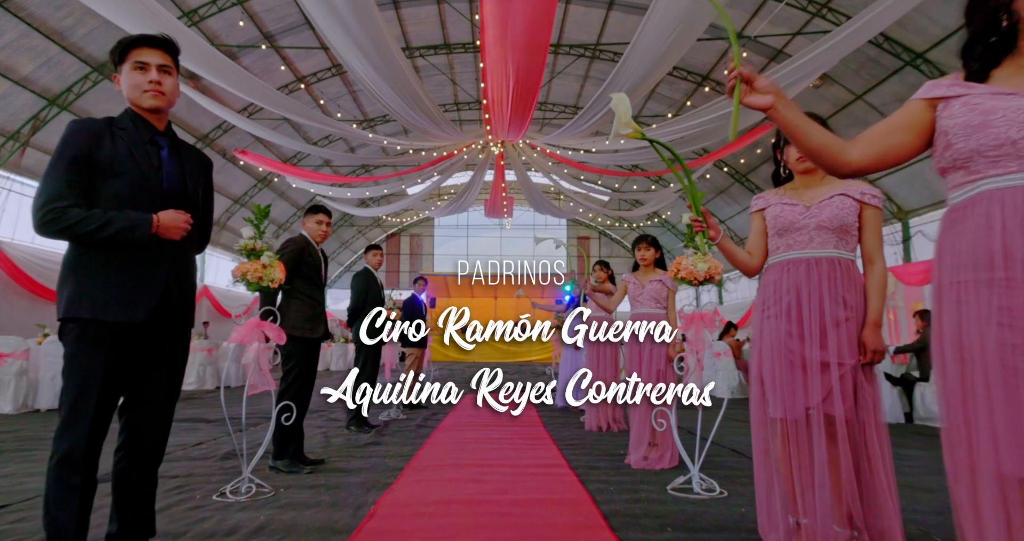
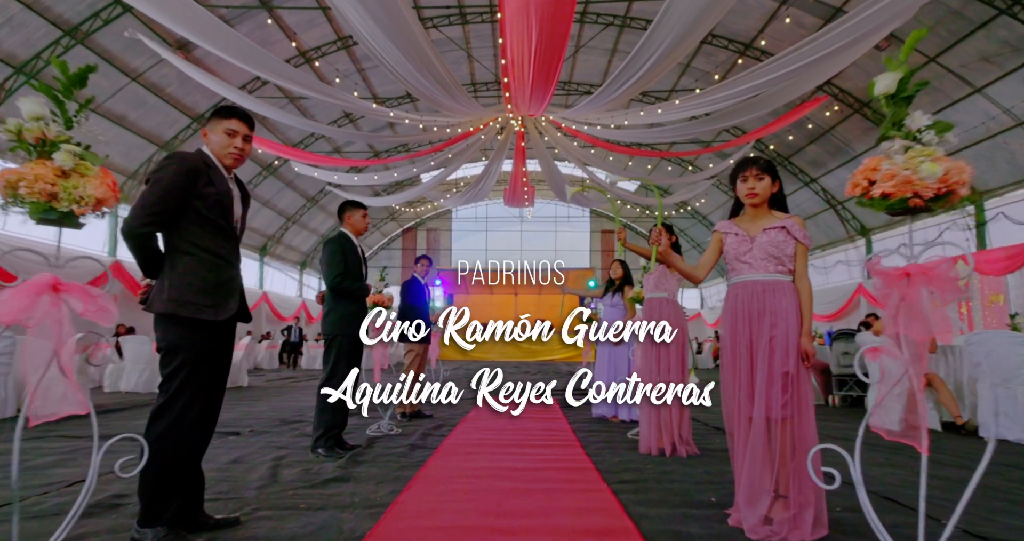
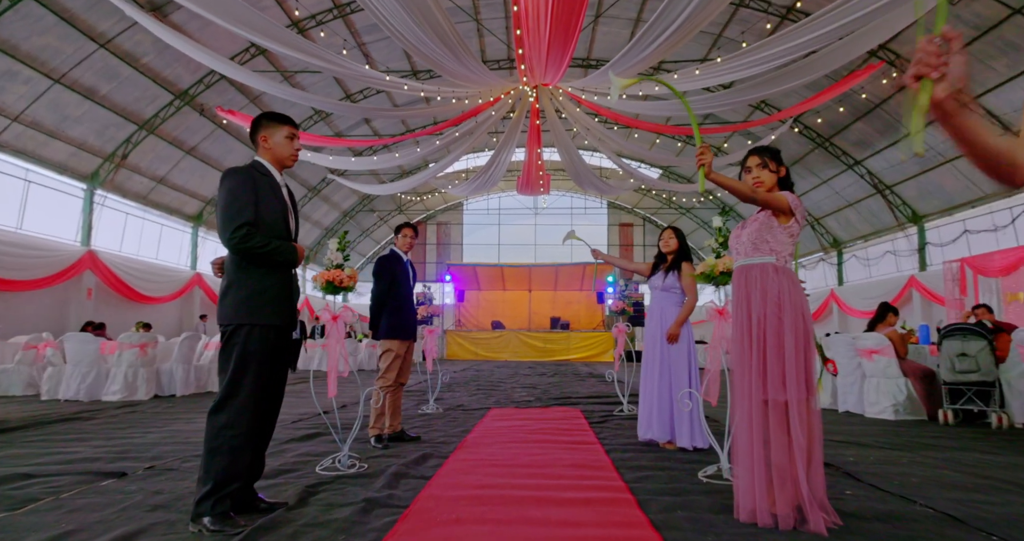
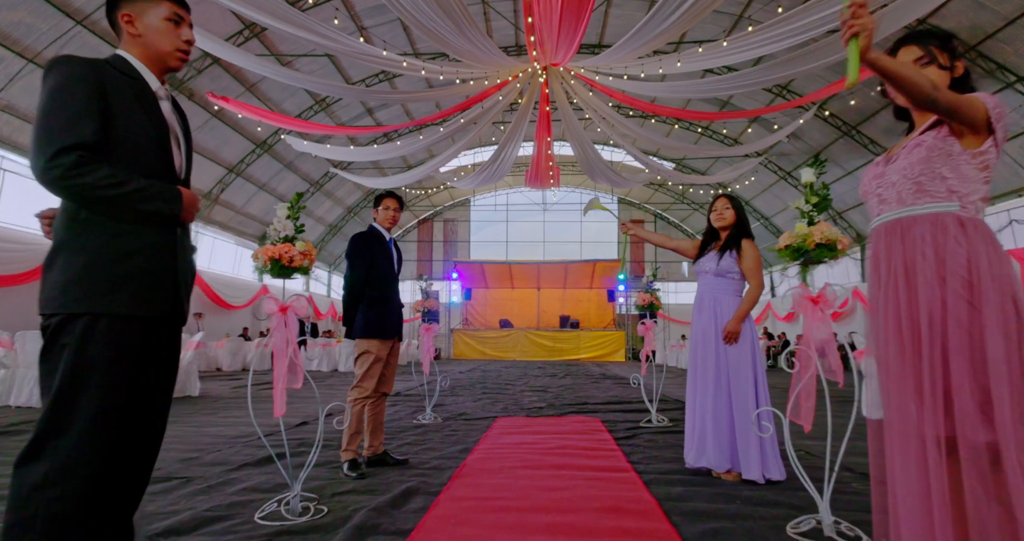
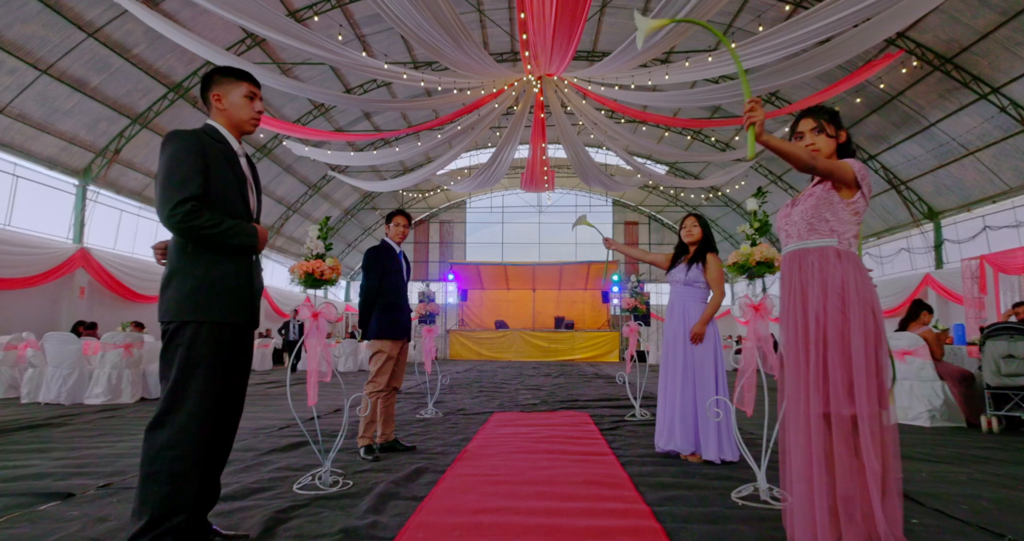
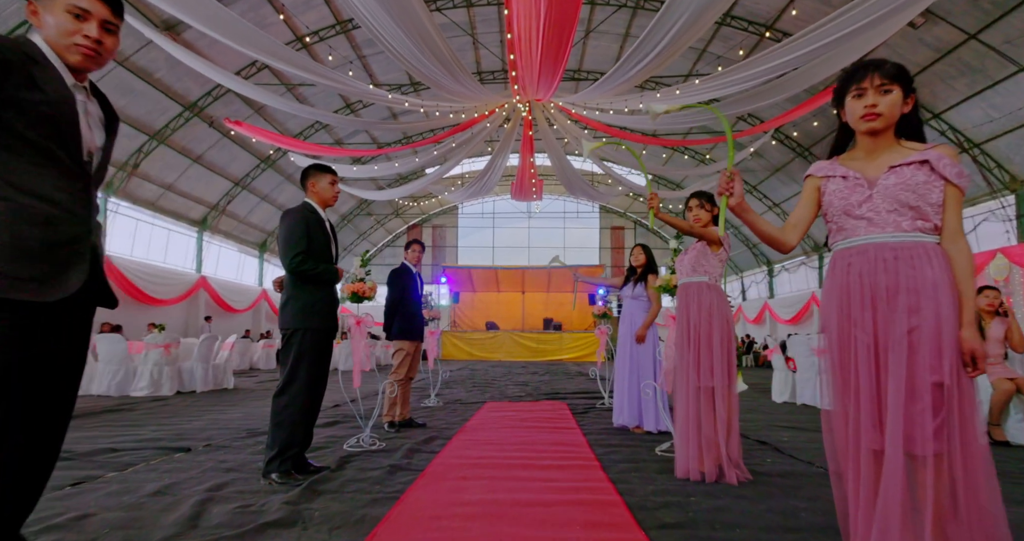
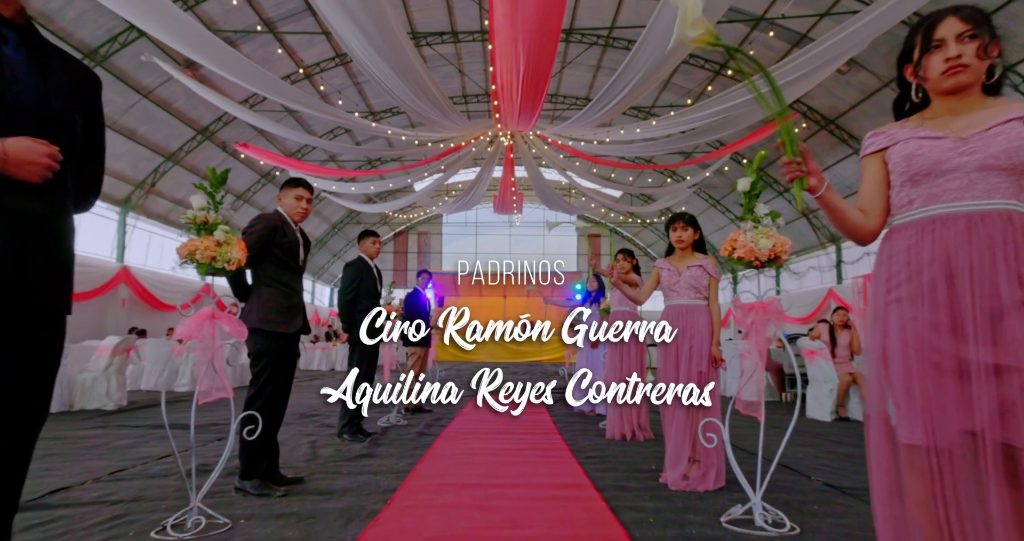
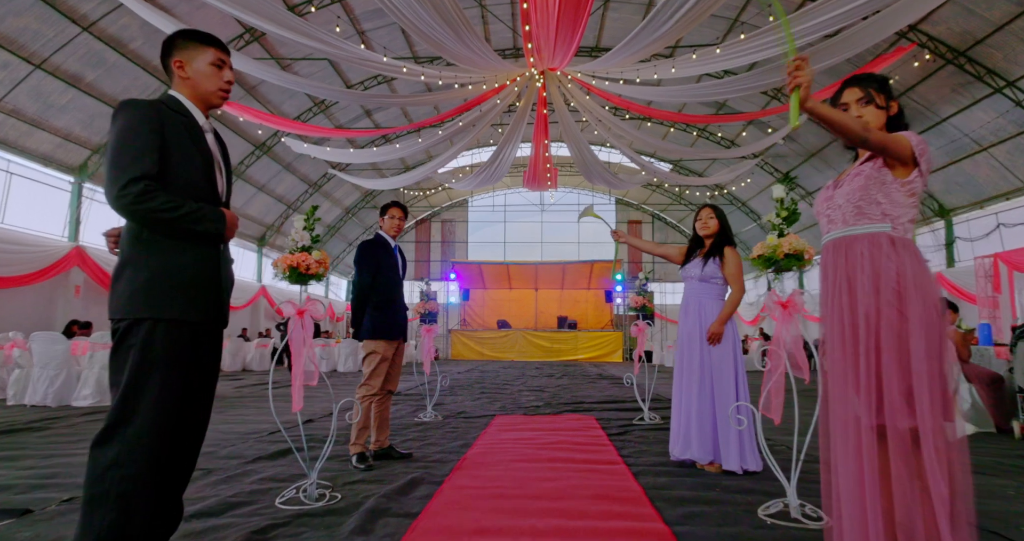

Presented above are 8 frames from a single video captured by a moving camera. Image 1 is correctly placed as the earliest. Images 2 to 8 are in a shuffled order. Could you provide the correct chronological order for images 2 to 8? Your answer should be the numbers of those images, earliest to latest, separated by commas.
7, 2, 6, 3, 5, 8, 4
